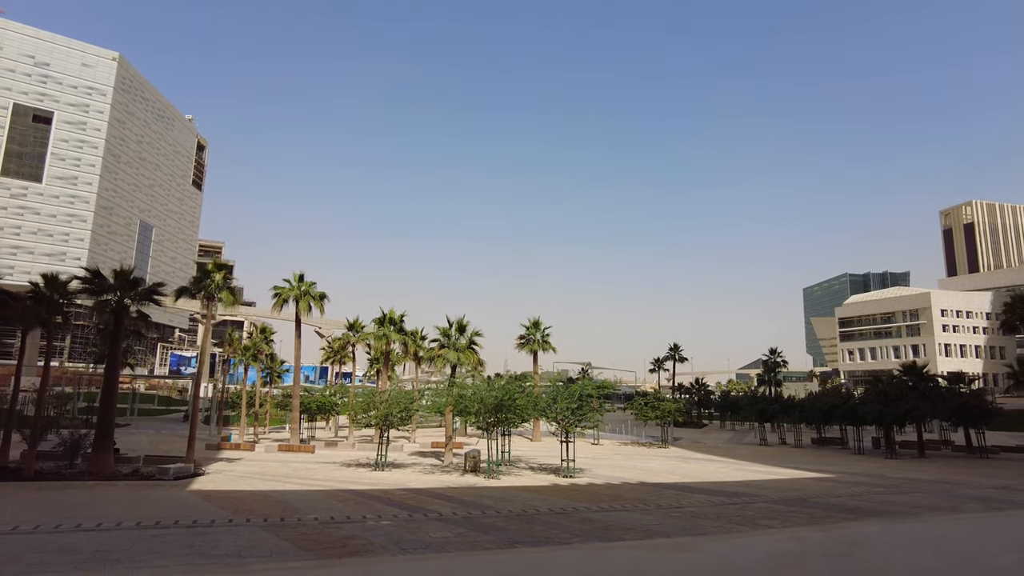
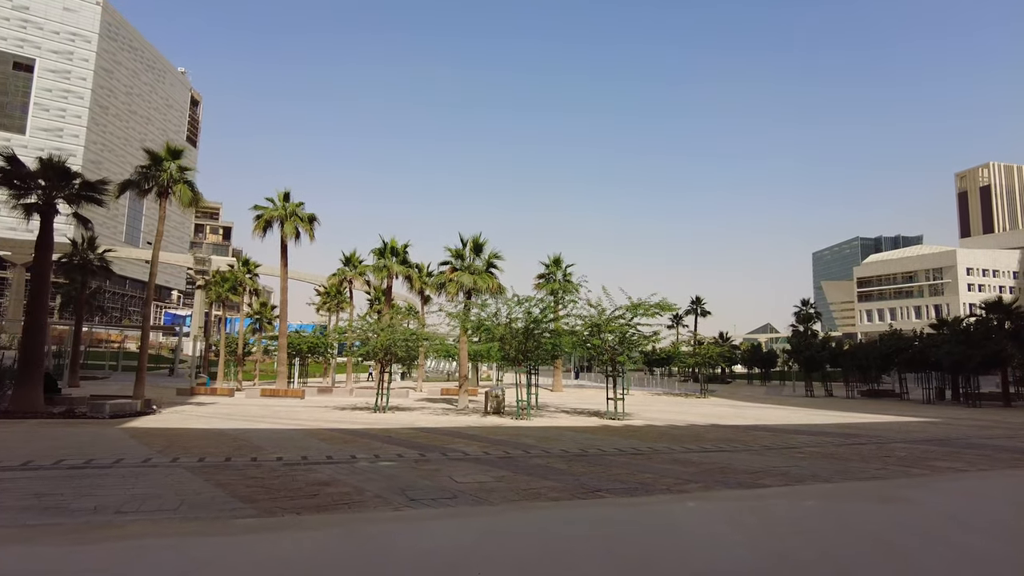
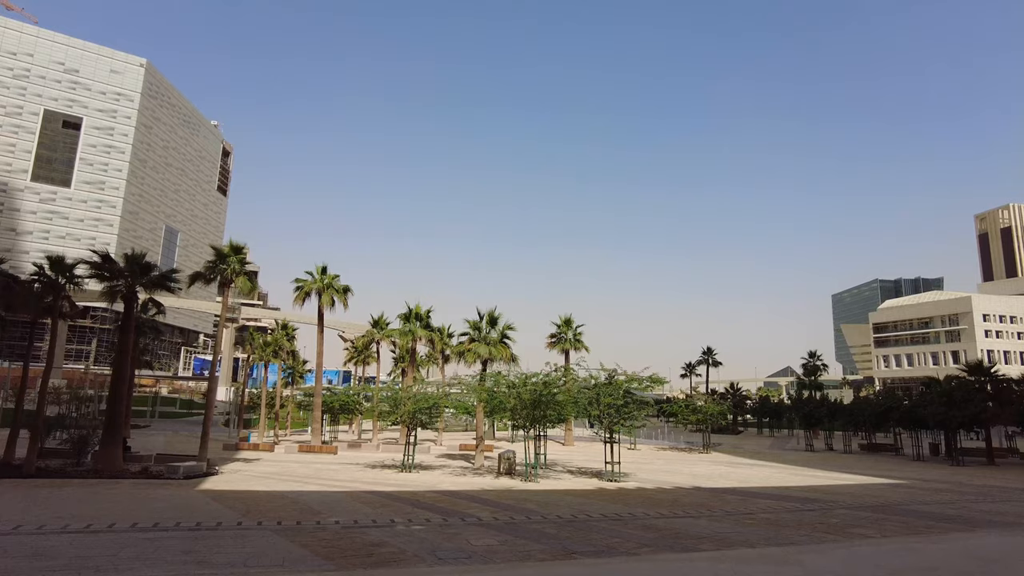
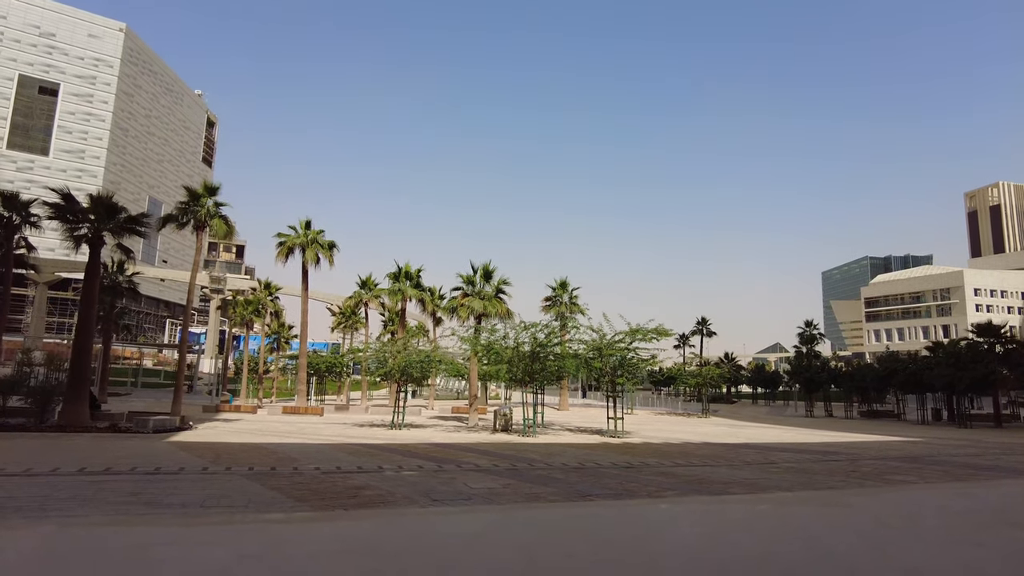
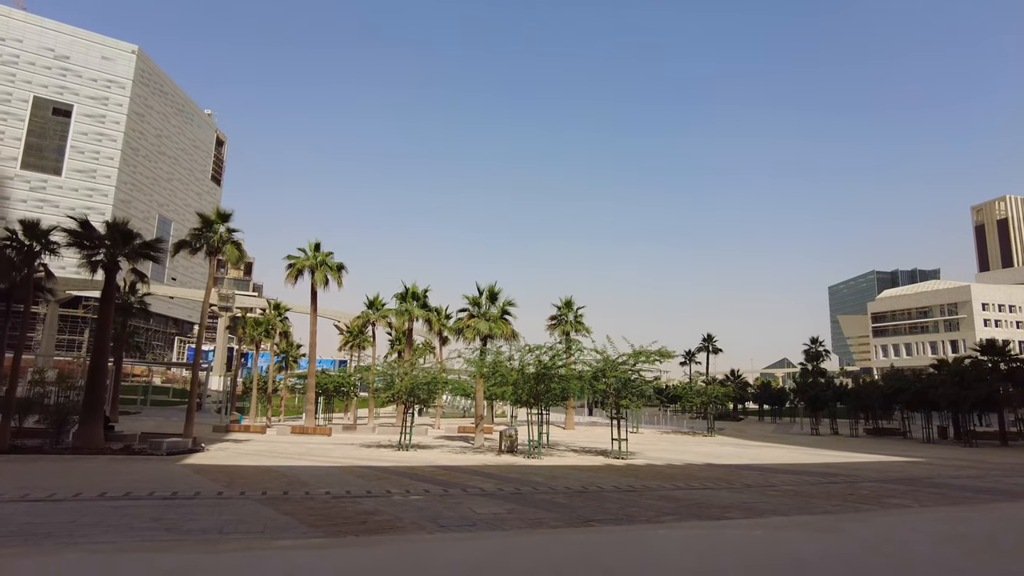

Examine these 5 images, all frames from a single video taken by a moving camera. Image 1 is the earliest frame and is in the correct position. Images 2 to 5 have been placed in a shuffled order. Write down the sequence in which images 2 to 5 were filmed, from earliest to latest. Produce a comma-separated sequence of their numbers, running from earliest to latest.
3, 5, 4, 2
